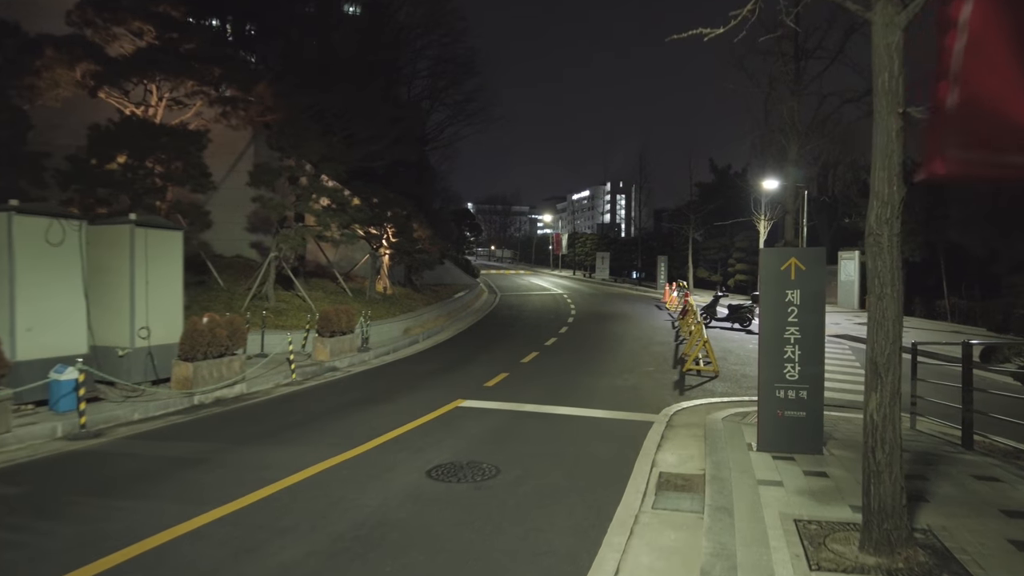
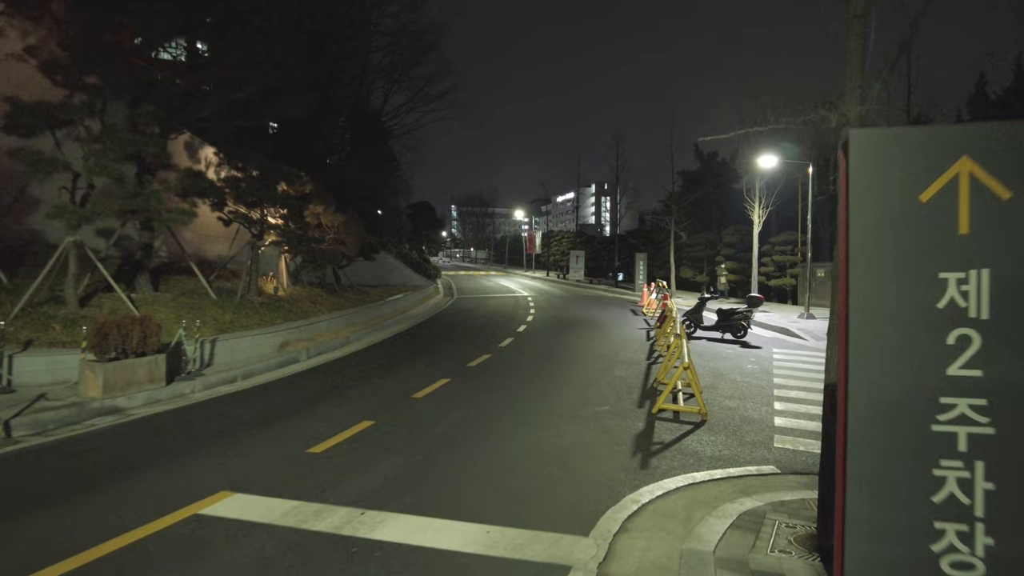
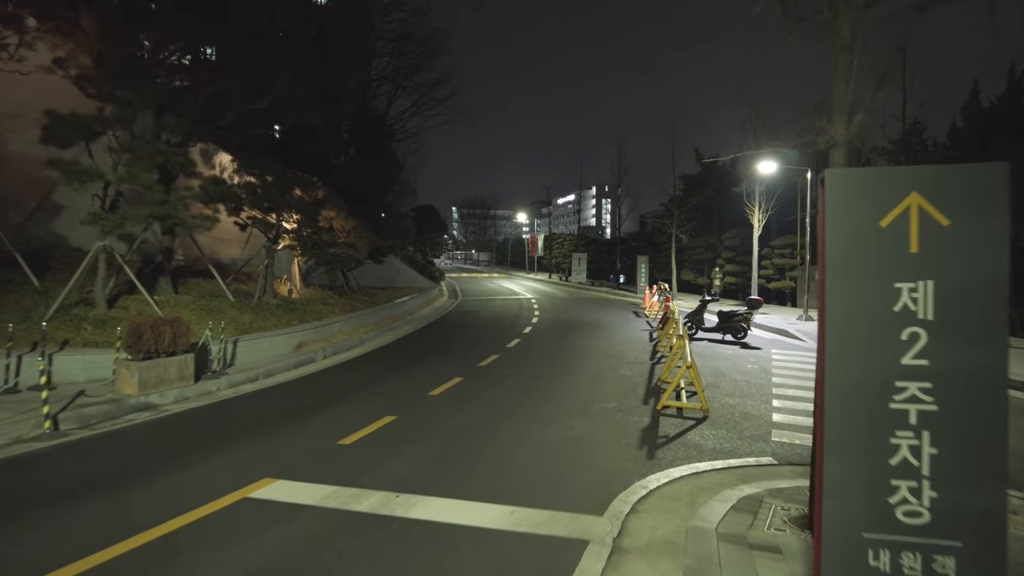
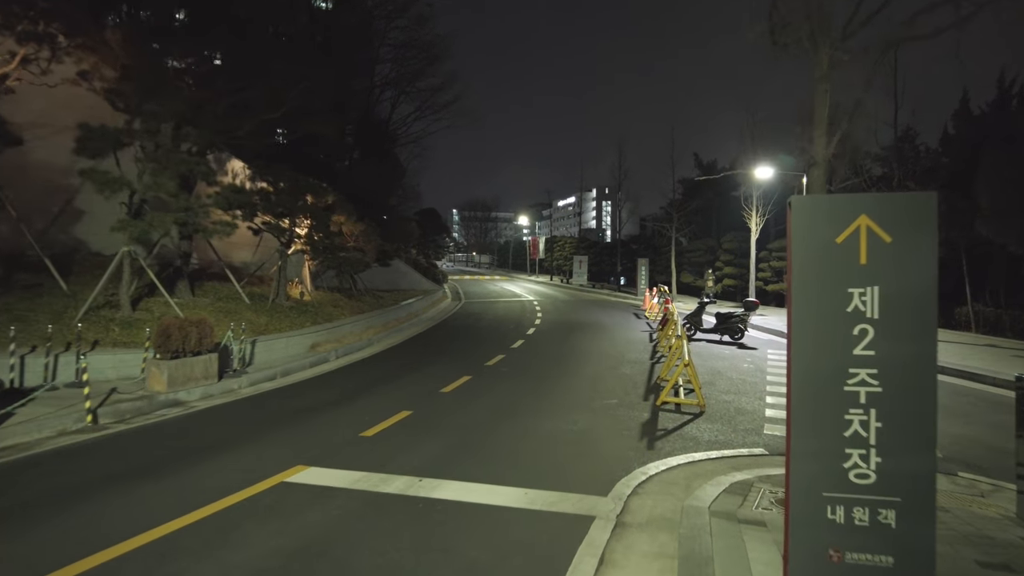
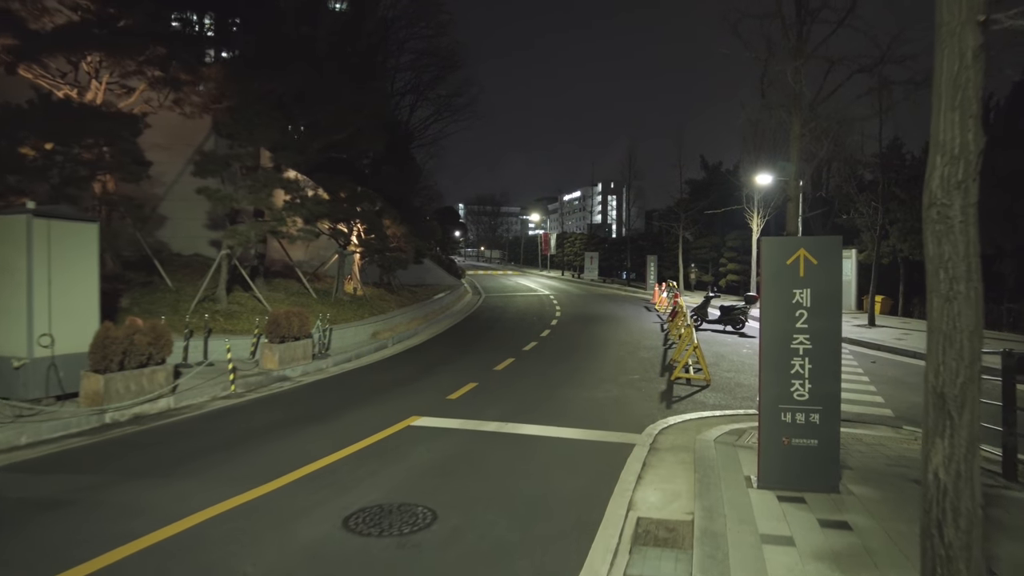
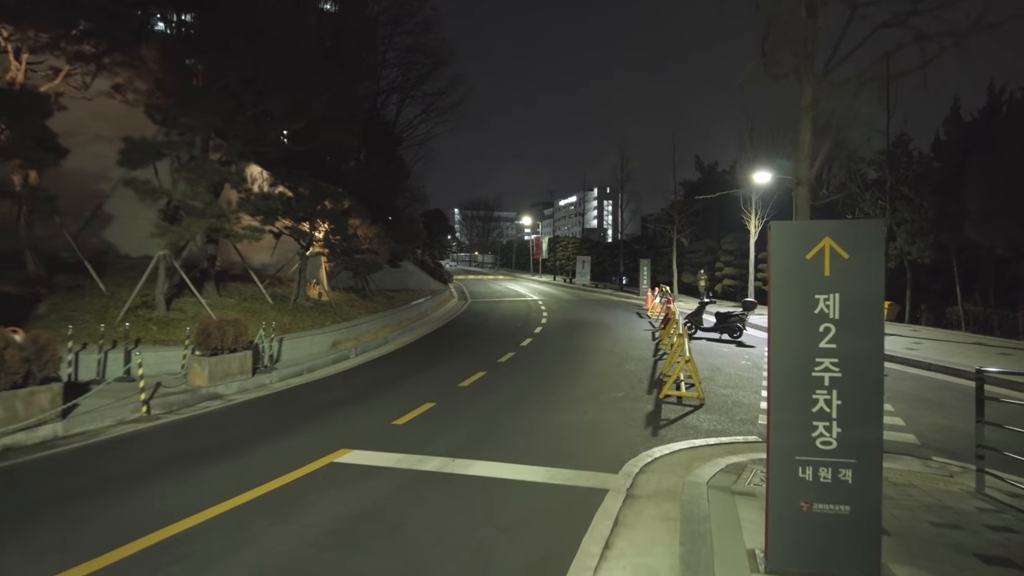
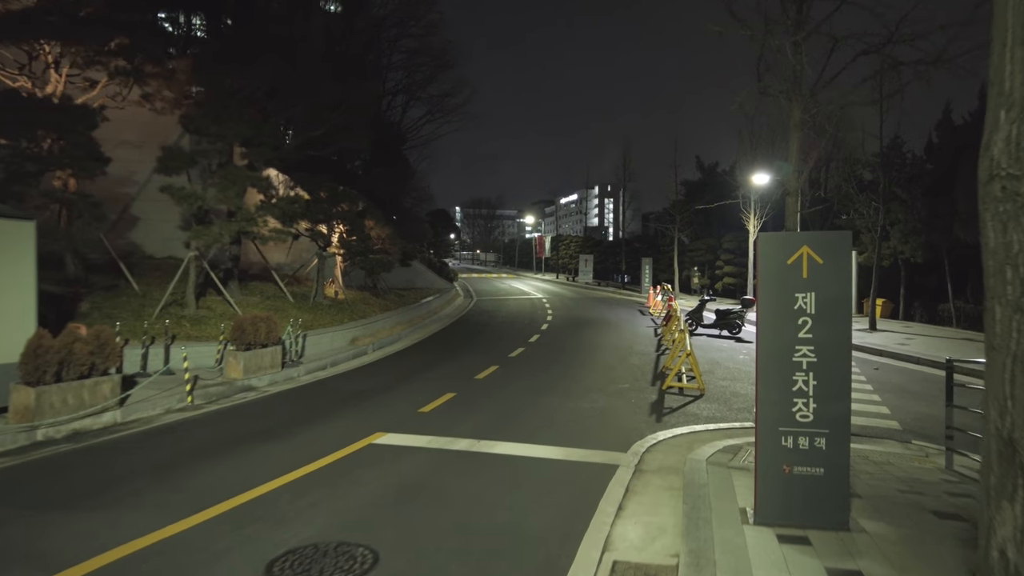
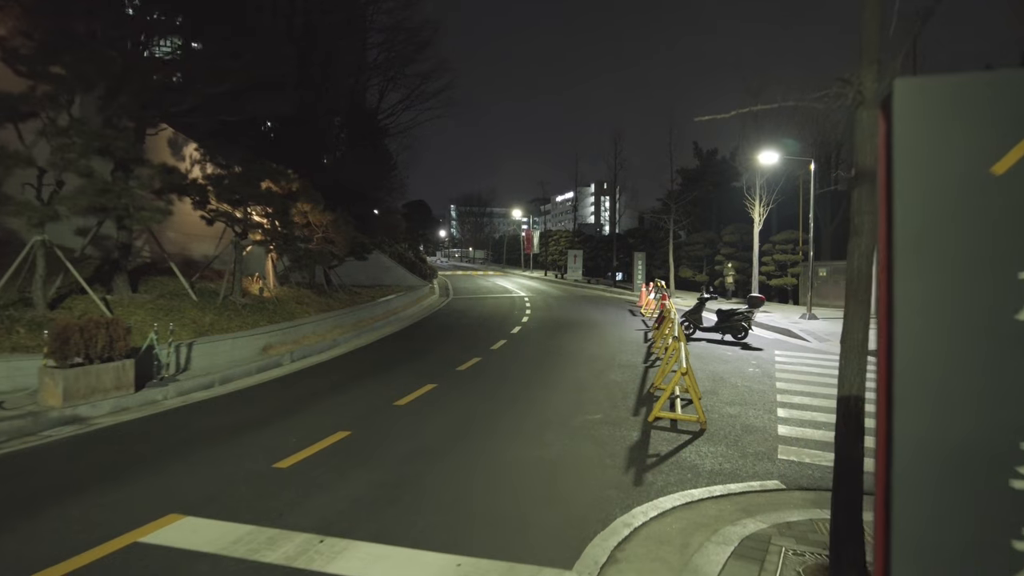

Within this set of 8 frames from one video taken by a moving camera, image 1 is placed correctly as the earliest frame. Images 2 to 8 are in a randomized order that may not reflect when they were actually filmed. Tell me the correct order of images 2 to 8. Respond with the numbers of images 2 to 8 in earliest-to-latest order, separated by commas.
5, 7, 6, 4, 3, 2, 8
